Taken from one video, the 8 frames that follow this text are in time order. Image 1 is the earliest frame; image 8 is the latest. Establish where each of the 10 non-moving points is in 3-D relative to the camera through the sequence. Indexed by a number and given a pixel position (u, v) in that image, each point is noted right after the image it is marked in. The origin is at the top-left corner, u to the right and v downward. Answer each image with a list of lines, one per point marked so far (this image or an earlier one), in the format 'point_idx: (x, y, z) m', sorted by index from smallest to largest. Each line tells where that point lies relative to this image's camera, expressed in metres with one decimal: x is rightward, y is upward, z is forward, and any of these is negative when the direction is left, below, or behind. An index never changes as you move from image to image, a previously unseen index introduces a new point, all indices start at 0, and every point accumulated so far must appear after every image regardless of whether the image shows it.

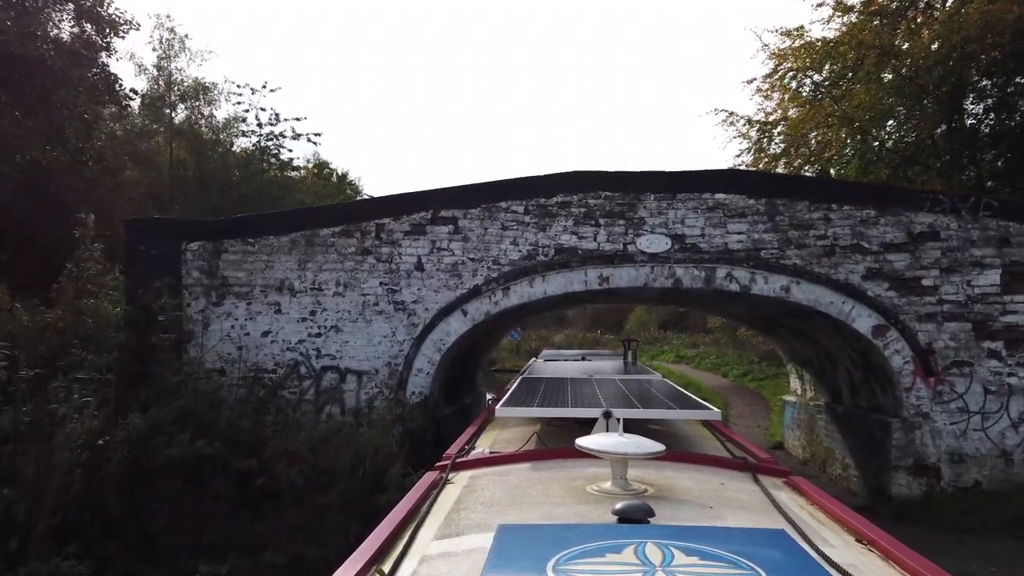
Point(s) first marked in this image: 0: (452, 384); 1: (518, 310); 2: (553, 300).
0: (-0.8, -1.3, +10.0) m
1: (+0.1, -0.3, +9.4) m
2: (+0.5, -0.1, +9.2) m
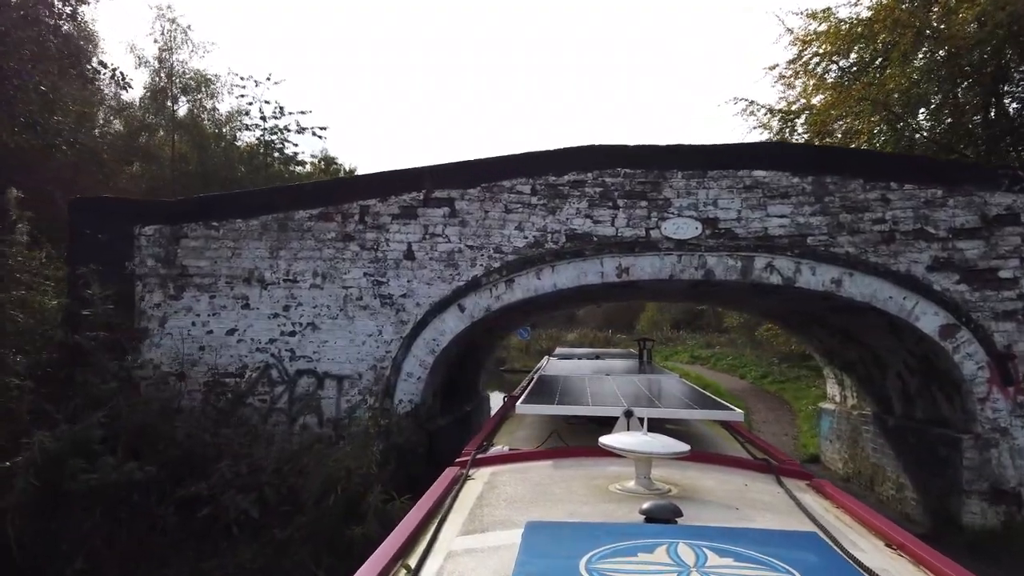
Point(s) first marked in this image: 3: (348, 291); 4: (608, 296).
0: (-0.8, -1.2, +8.8) m
1: (+0.1, -0.2, +8.2) m
2: (+0.6, -0.1, +8.0) m
3: (-1.7, 0.0, +7.5) m
4: (+1.2, -0.1, +8.8) m
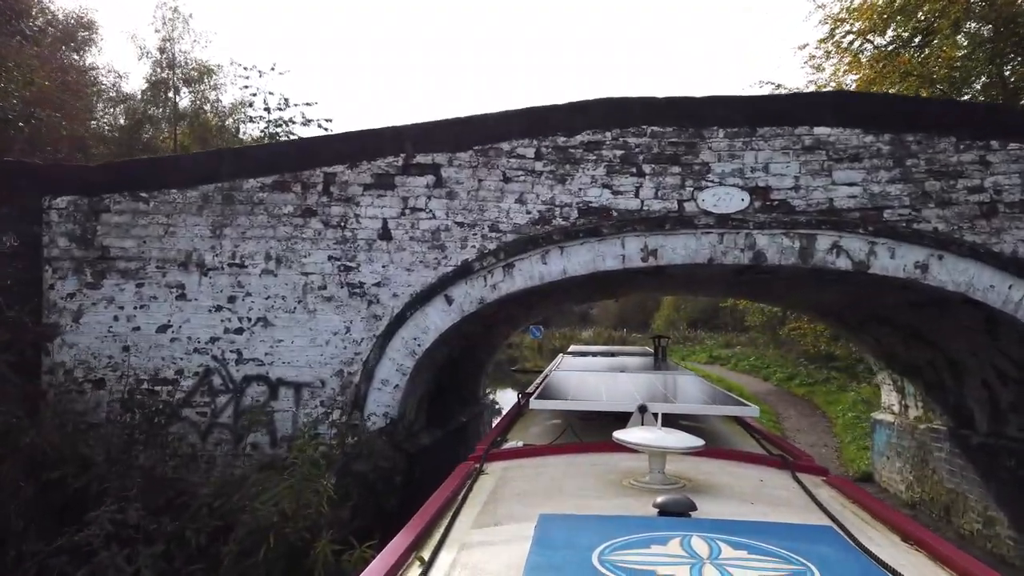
0: (-0.8, -1.1, +7.3) m
1: (+0.1, -0.1, +6.7) m
2: (+0.6, 0.0, +6.5) m
3: (-1.7, +0.1, +6.1) m
4: (+1.2, 0.0, +7.3) m
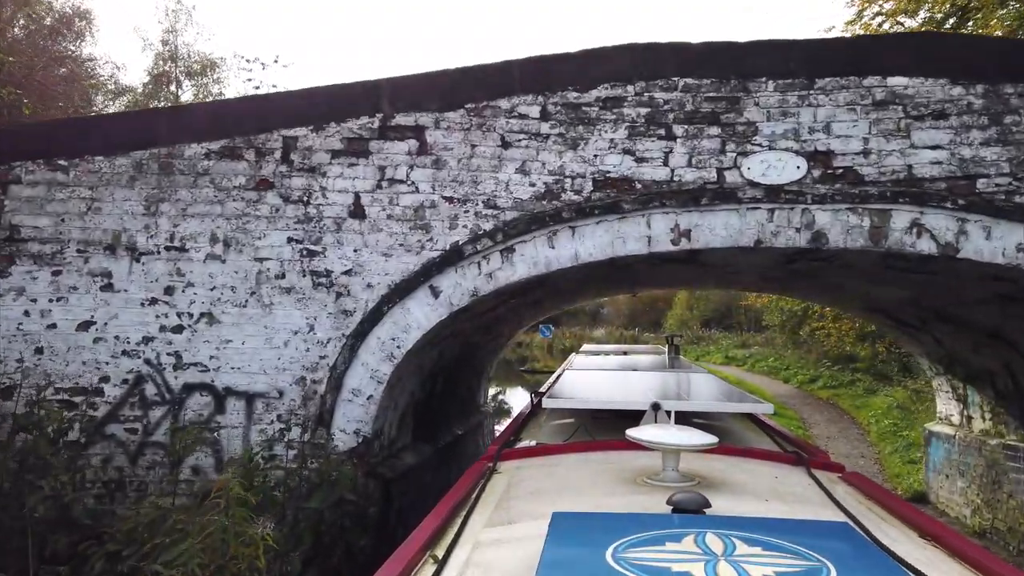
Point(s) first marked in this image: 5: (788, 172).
0: (-0.7, -1.0, +6.2) m
1: (+0.1, 0.0, +5.6) m
2: (+0.6, +0.1, +5.4) m
3: (-1.7, +0.2, +5.0) m
4: (+1.2, +0.1, +6.2) m
5: (+1.8, +0.8, +4.8) m
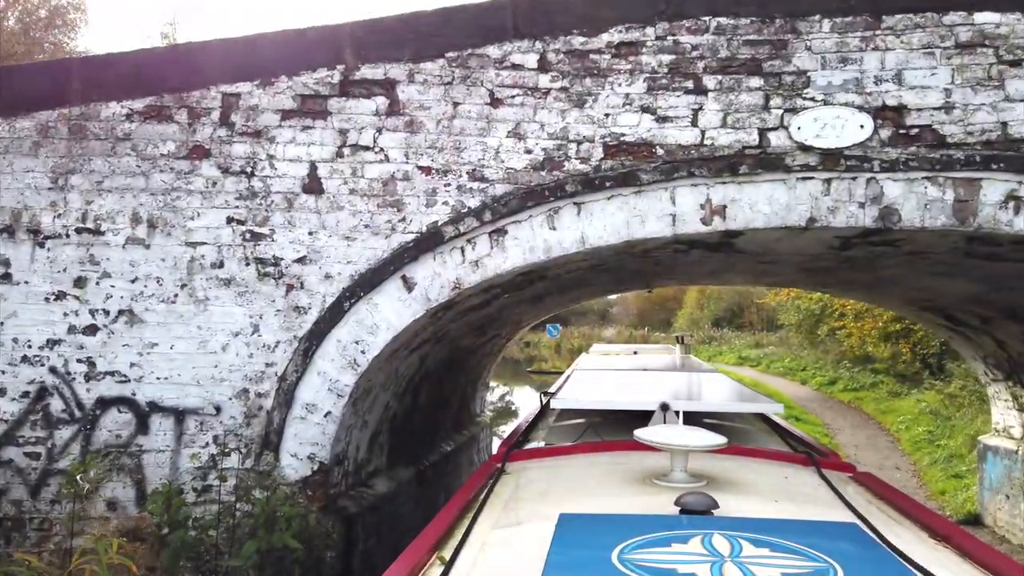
0: (-0.8, -1.0, +5.3) m
1: (+0.1, 0.0, +4.6) m
2: (+0.5, +0.2, +4.4) m
3: (-1.7, +0.2, +4.1) m
4: (+1.2, +0.1, +5.2) m
5: (+1.7, +0.8, +3.8) m
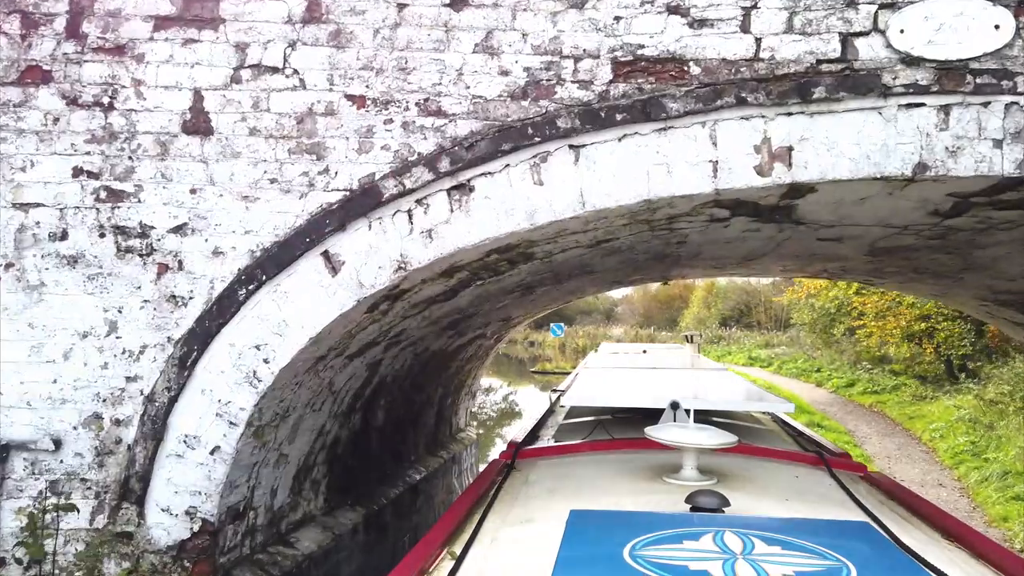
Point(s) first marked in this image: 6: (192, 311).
0: (-0.9, -0.9, +4.0) m
1: (0.0, +0.1, +3.4) m
2: (+0.4, +0.2, +3.2) m
3: (-1.8, +0.3, +2.8) m
4: (+1.0, +0.2, +4.0) m
5: (+1.6, +0.9, +2.6) m
6: (-1.2, -0.1, +2.8) m
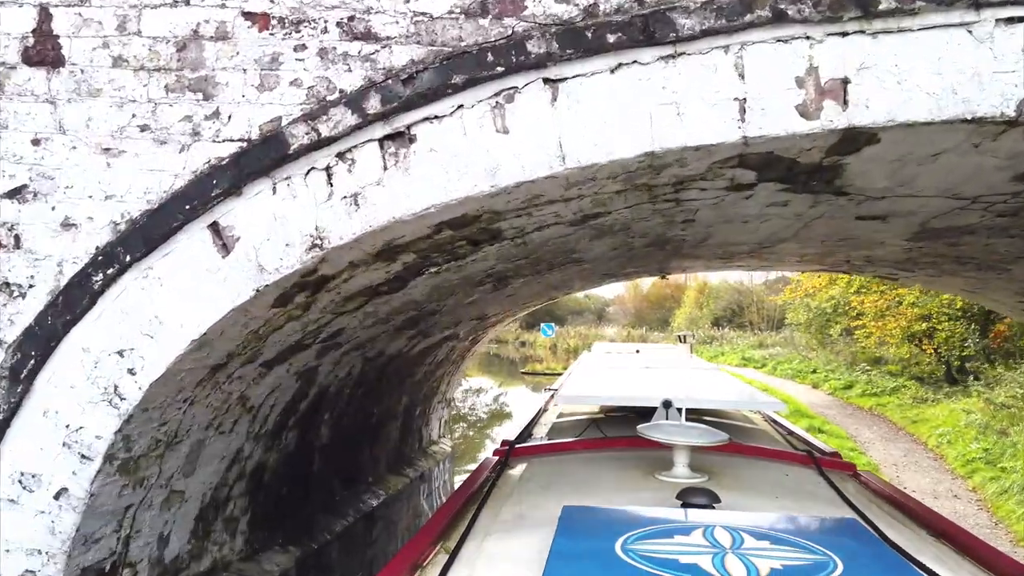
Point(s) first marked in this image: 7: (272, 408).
0: (-1.0, -0.8, +3.3) m
1: (-0.2, +0.1, +2.7) m
2: (+0.3, +0.3, +2.5) m
3: (-2.0, +0.3, +2.1) m
4: (+0.9, +0.3, +3.3) m
5: (+1.5, +0.9, +1.9) m
6: (-1.3, 0.0, +2.1) m
7: (-1.0, -0.5, +3.0) m
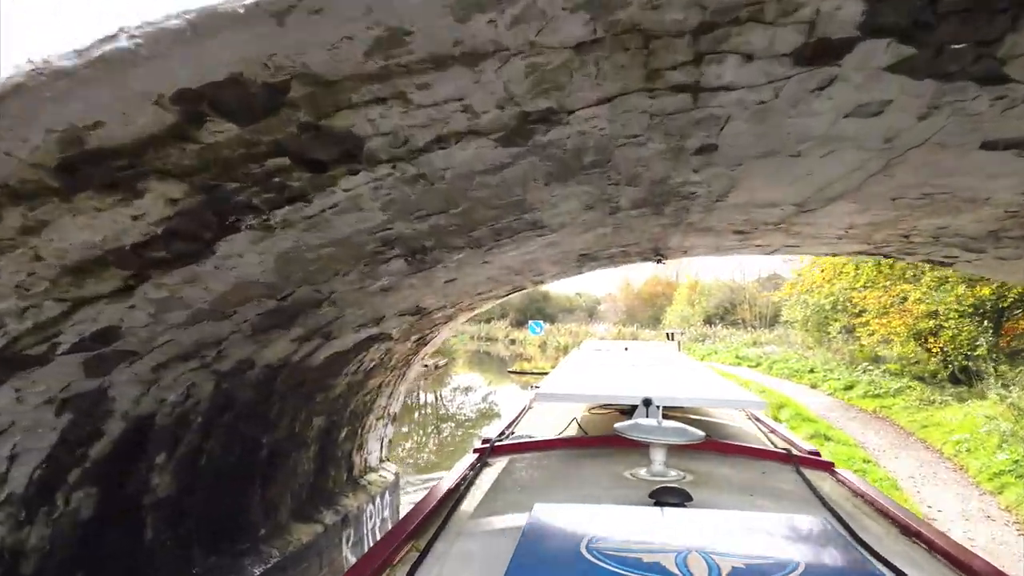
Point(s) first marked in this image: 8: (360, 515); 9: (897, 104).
0: (-1.3, -0.8, +2.1) m
1: (-0.4, +0.2, +1.5) m
2: (+0.1, +0.3, +1.3) m
3: (-2.2, +0.4, +0.9) m
4: (+0.7, +0.3, +2.1) m
5: (+1.3, +1.0, +0.7) m
6: (-1.6, 0.0, +0.9) m
7: (-1.2, -0.4, +1.8) m
8: (-0.9, -1.3, +4.3) m
9: (+0.8, +0.4, +1.6) m
